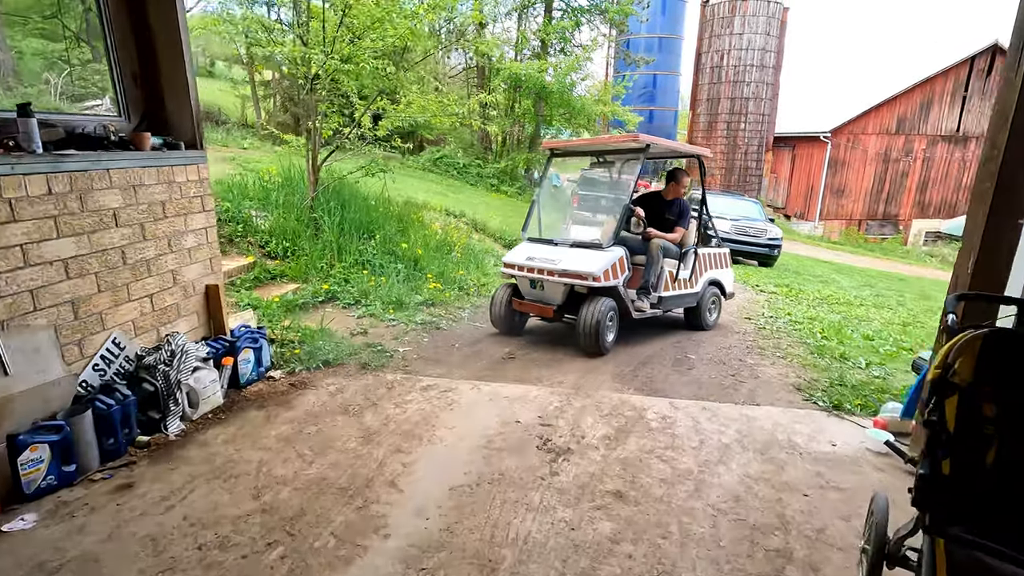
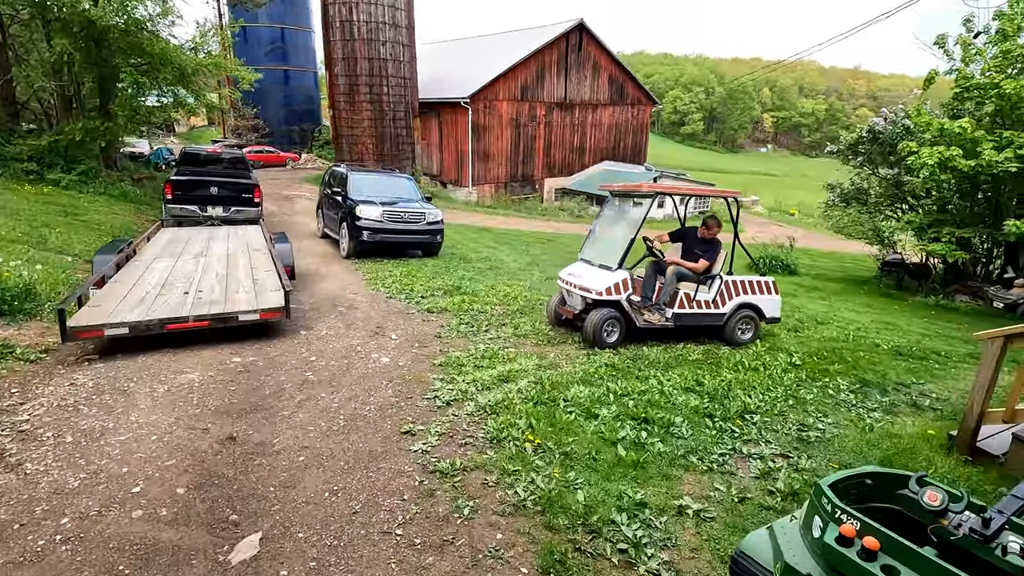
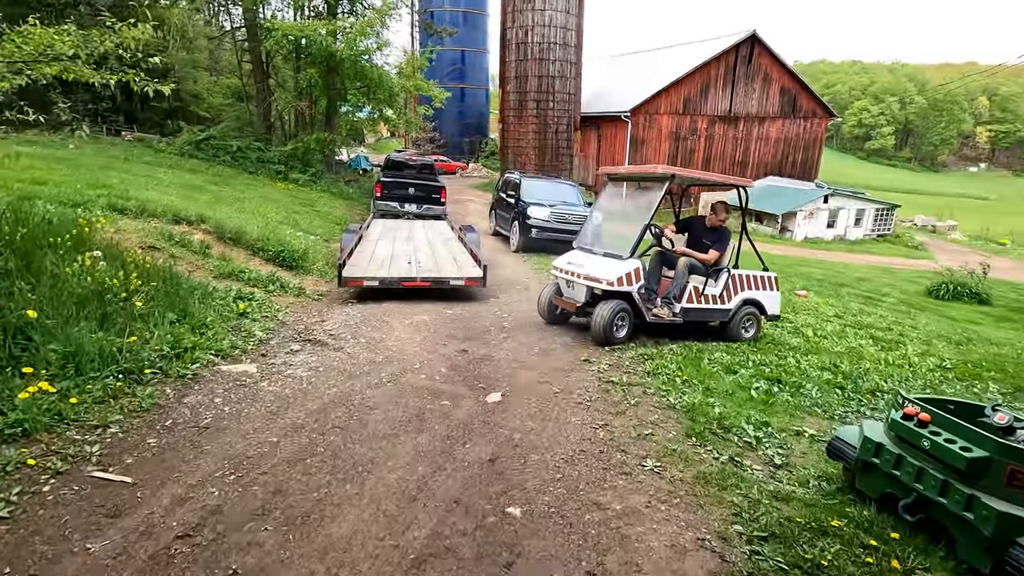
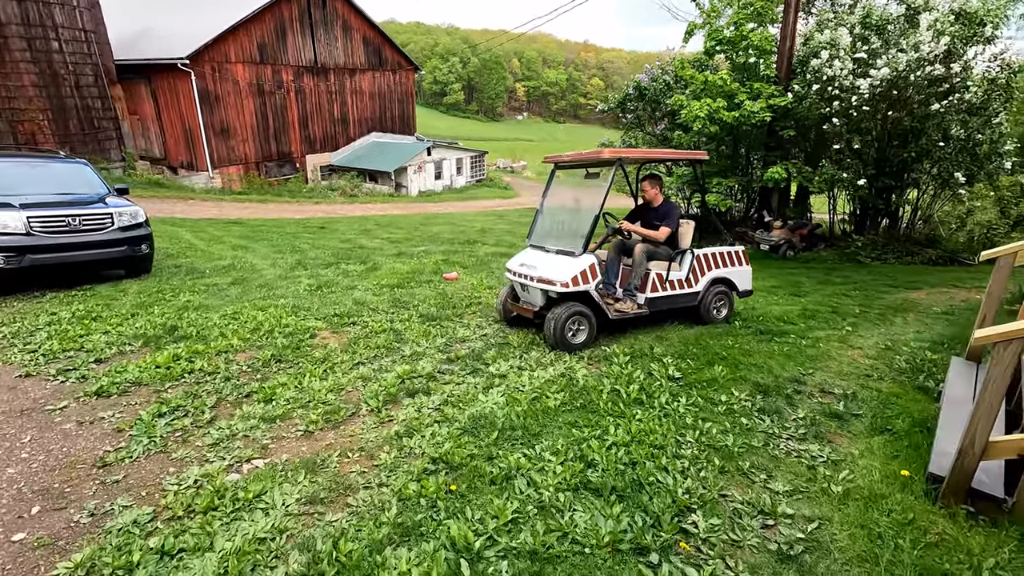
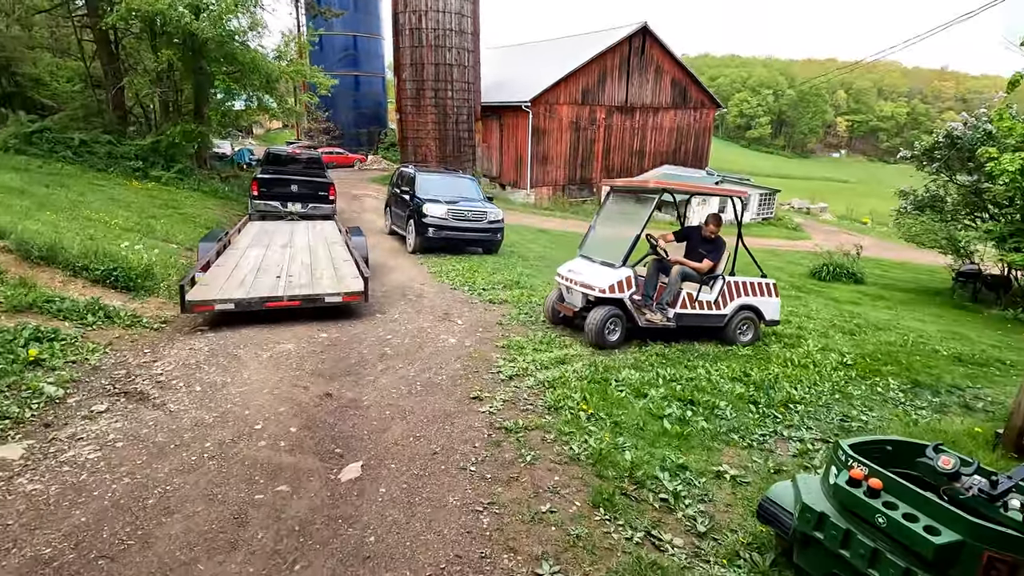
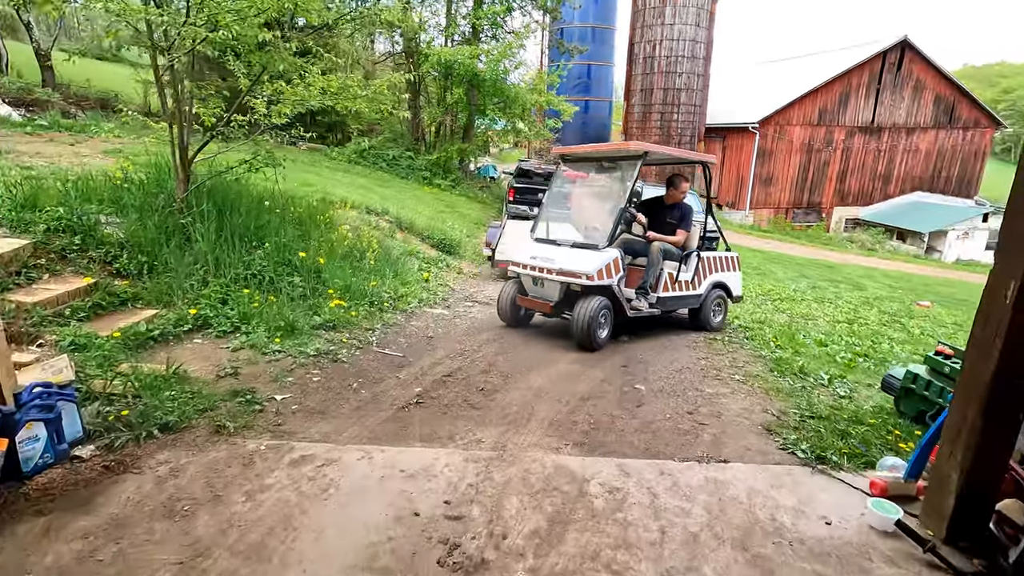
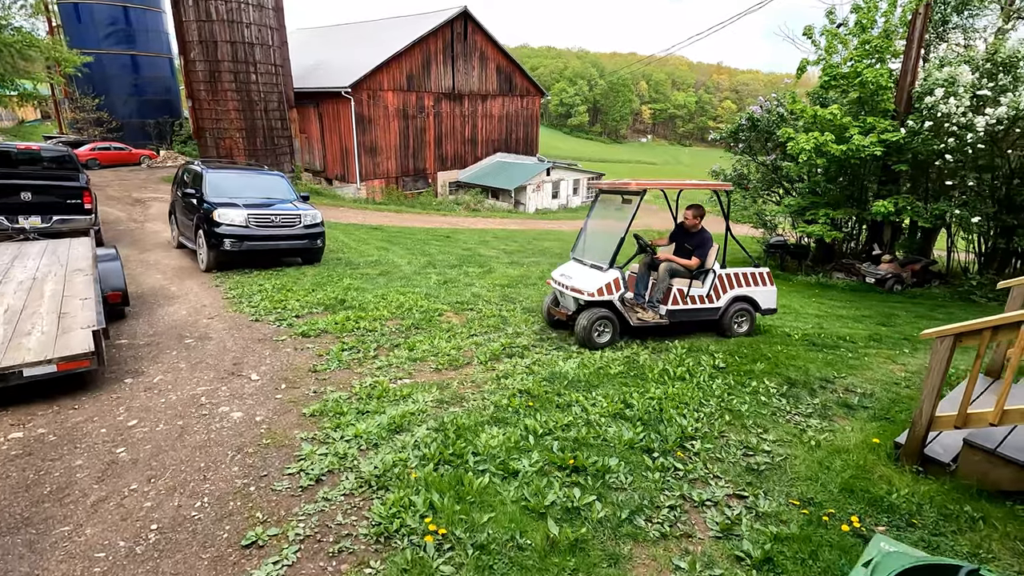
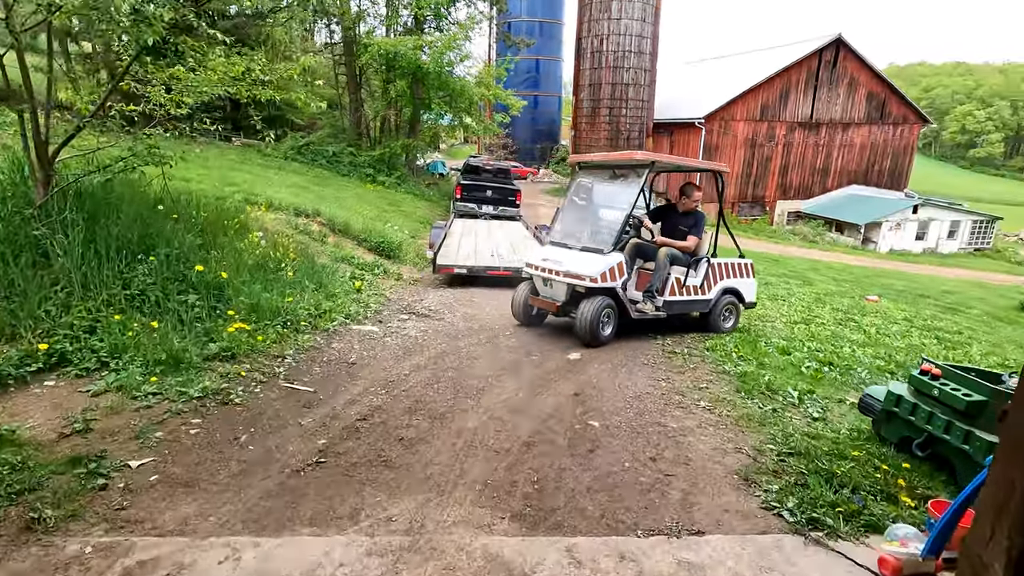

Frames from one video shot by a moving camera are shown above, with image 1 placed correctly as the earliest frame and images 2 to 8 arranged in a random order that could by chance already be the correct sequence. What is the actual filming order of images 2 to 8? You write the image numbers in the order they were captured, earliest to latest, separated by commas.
6, 8, 3, 5, 2, 7, 4
